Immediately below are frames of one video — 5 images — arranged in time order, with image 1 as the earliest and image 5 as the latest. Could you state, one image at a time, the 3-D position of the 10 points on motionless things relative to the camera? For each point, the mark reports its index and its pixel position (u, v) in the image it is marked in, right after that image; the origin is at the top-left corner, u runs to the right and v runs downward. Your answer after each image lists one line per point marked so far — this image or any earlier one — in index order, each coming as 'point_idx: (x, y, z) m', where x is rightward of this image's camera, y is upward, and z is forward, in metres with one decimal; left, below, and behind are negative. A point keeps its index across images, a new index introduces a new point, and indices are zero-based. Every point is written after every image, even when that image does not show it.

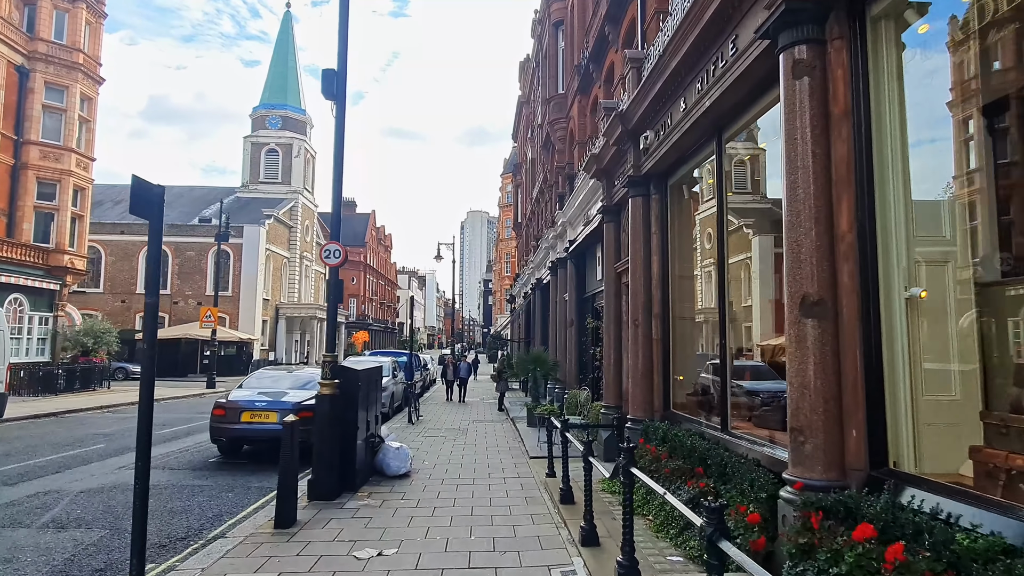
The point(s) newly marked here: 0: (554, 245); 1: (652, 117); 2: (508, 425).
0: (+1.3, +1.2, +18.2) m
1: (+1.9, +2.4, +8.4) m
2: (-0.1, -3.5, +15.6) m
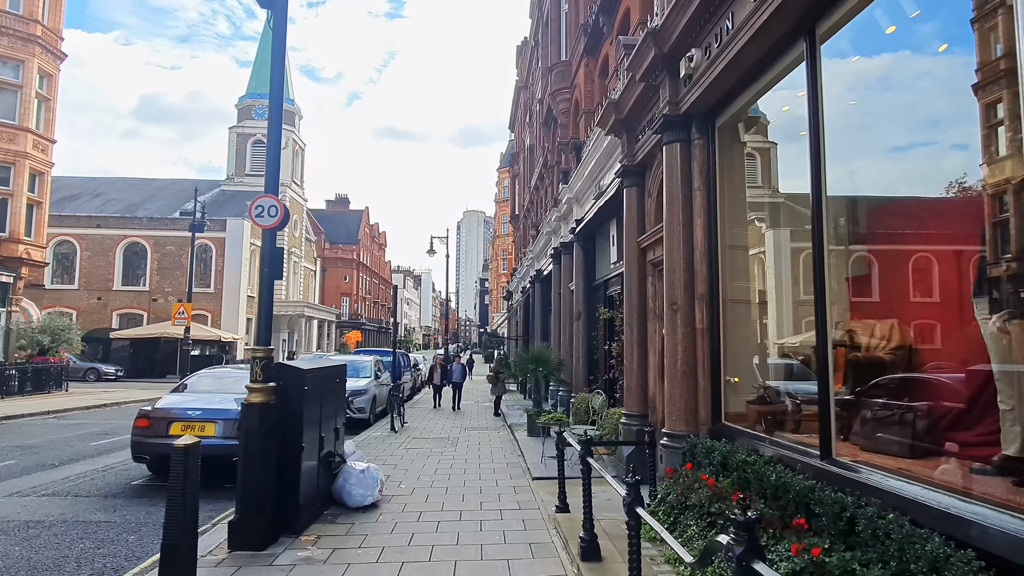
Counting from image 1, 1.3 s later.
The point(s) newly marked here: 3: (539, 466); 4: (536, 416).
0: (+1.2, +1.5, +16.1) m
1: (+1.9, +2.6, +6.3) m
2: (-0.1, -3.3, +13.5) m
3: (+0.4, -2.7, +9.3) m
4: (+0.6, -2.7, +12.3) m
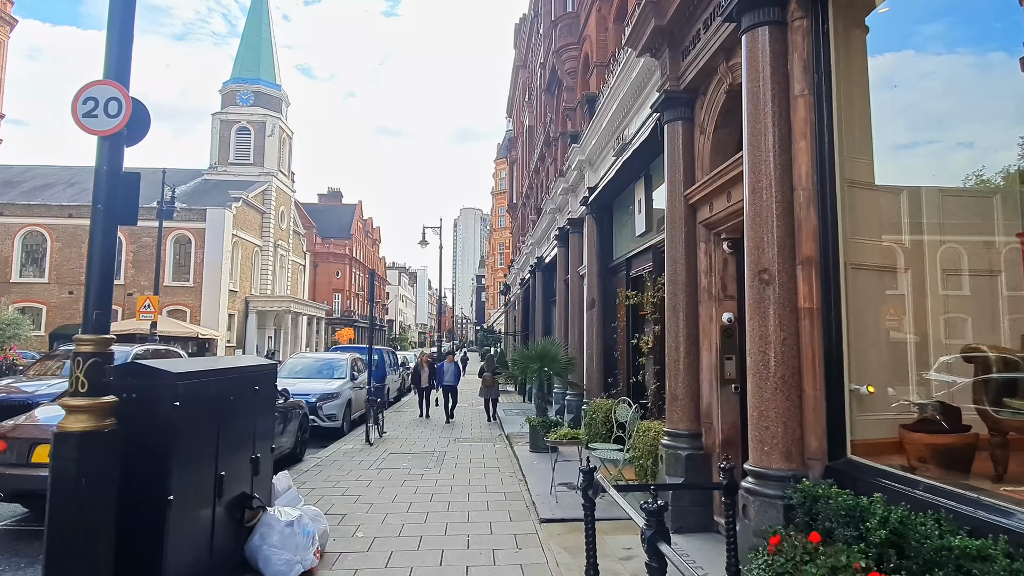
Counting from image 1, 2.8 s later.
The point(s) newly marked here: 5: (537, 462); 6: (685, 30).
0: (+1.2, +1.8, +13.8) m
1: (+1.9, +2.9, +3.9) m
2: (-0.1, -2.9, +11.2) m
3: (+0.4, -2.4, +7.0) m
4: (+0.6, -2.4, +10.0) m
5: (+0.4, -2.7, +9.3) m
6: (+1.7, +2.6, +6.0) m
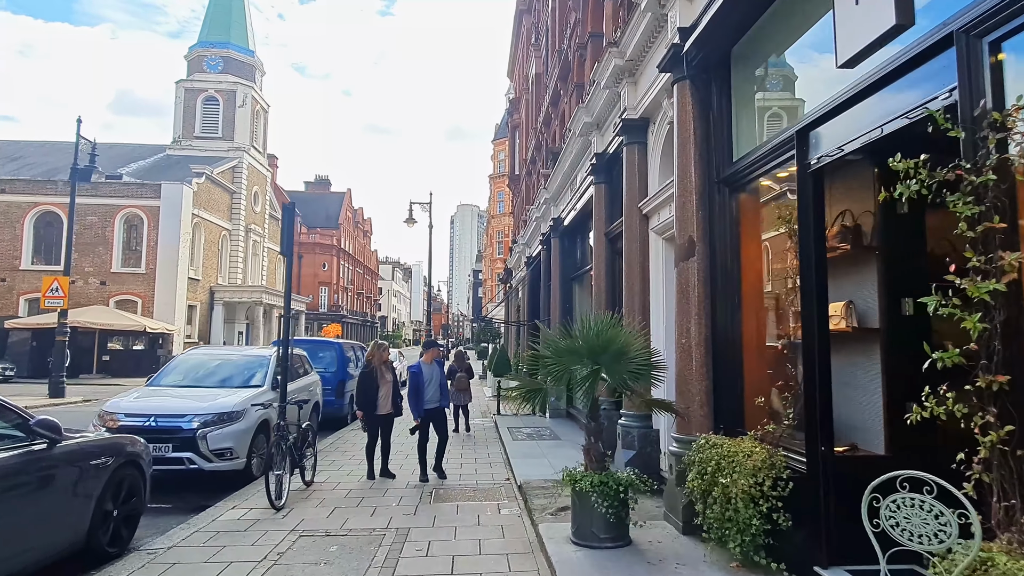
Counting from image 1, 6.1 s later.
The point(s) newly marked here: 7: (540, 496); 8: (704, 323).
0: (+1.4, +2.5, +8.6) m
1: (+2.2, +3.6, -1.2) m
2: (+0.1, -2.3, +6.0) m
3: (+0.6, -1.8, +1.9) m
4: (+0.8, -1.7, +4.9) m
5: (+0.6, -2.0, +4.2) m
6: (+1.9, +3.2, +0.9) m
7: (+0.3, -2.2, +6.5) m
8: (+1.7, -0.3, +5.4) m
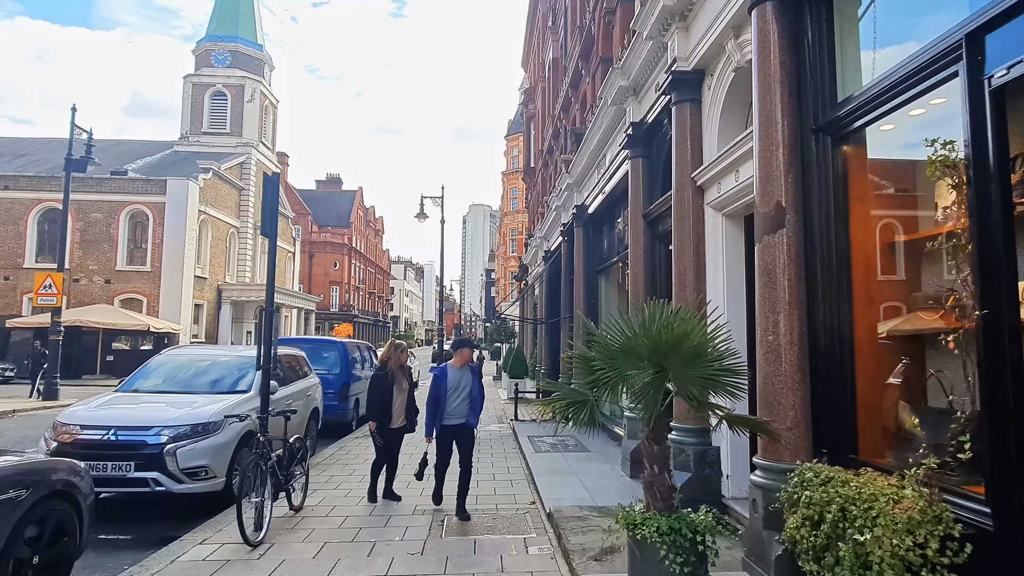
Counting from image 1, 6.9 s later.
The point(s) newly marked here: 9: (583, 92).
0: (+1.7, +2.6, +7.4) m
1: (+2.3, +3.7, -2.5) m
2: (+0.3, -2.2, +4.8) m
3: (+0.8, -1.7, +0.6) m
4: (+1.0, -1.6, +3.6) m
5: (+0.8, -1.9, +2.9) m
6: (+2.1, +3.3, -0.4) m
7: (+0.6, -2.1, +5.3) m
8: (+1.9, -0.2, +4.1) m
9: (+1.7, +5.1, +15.6) m
